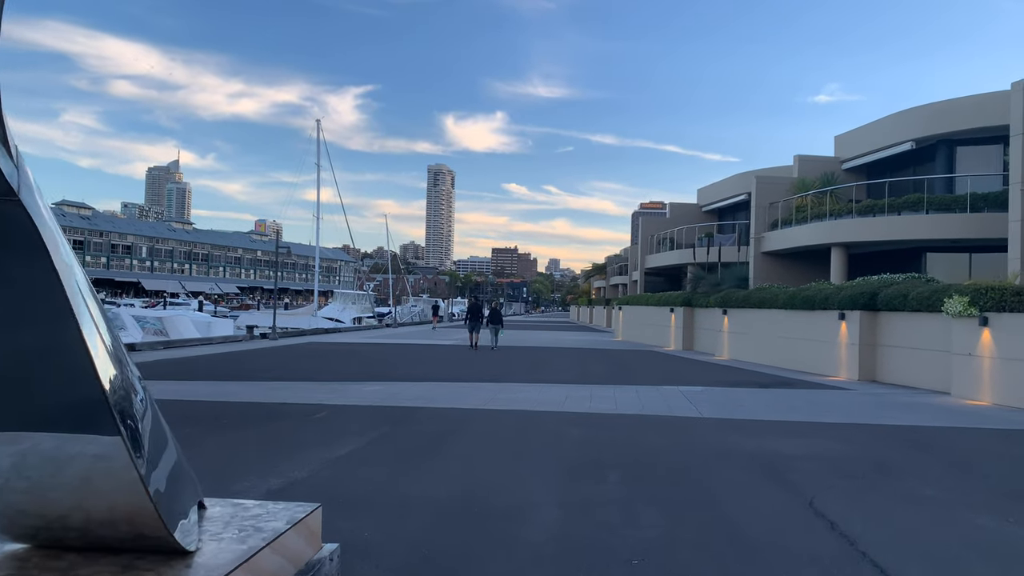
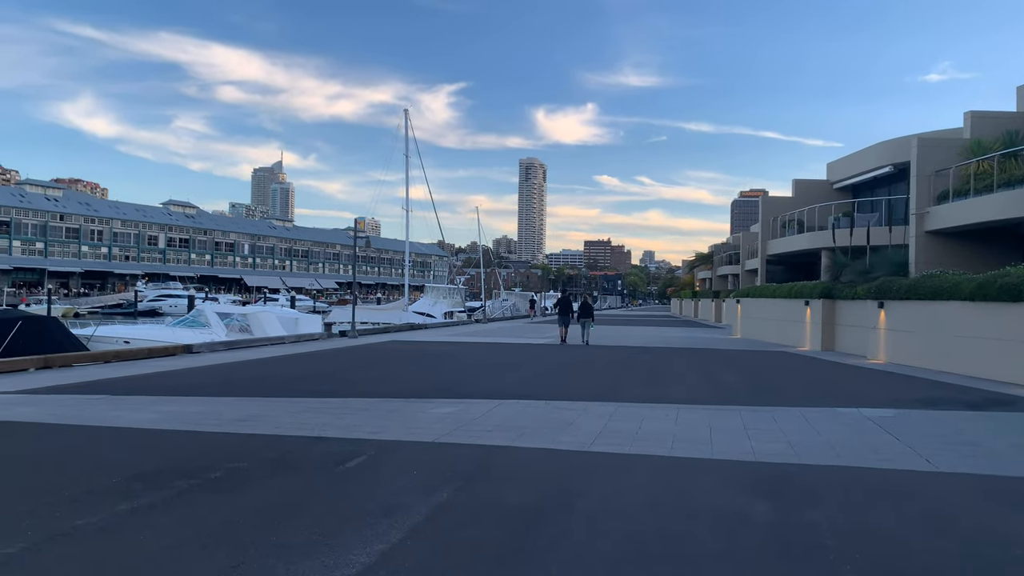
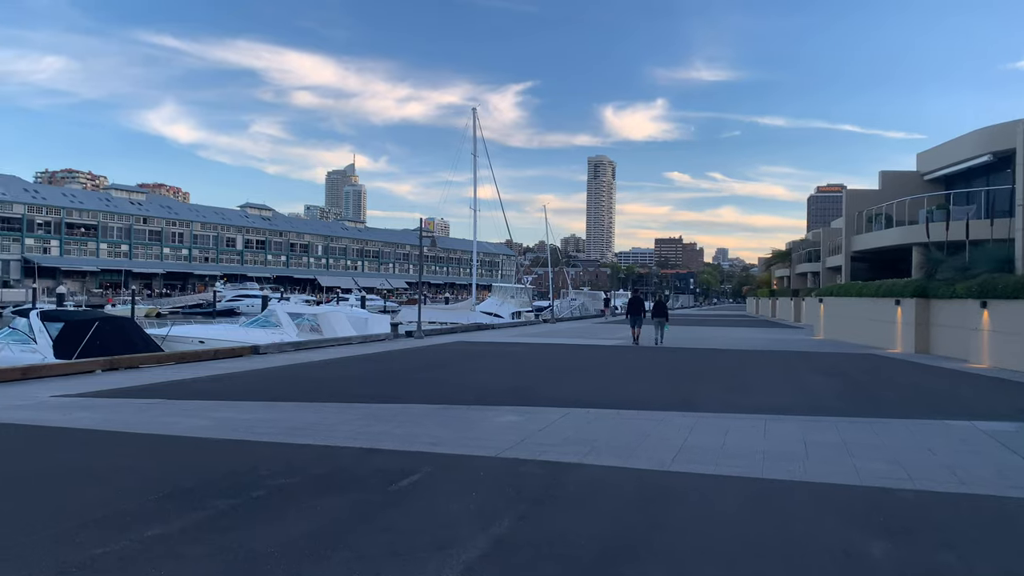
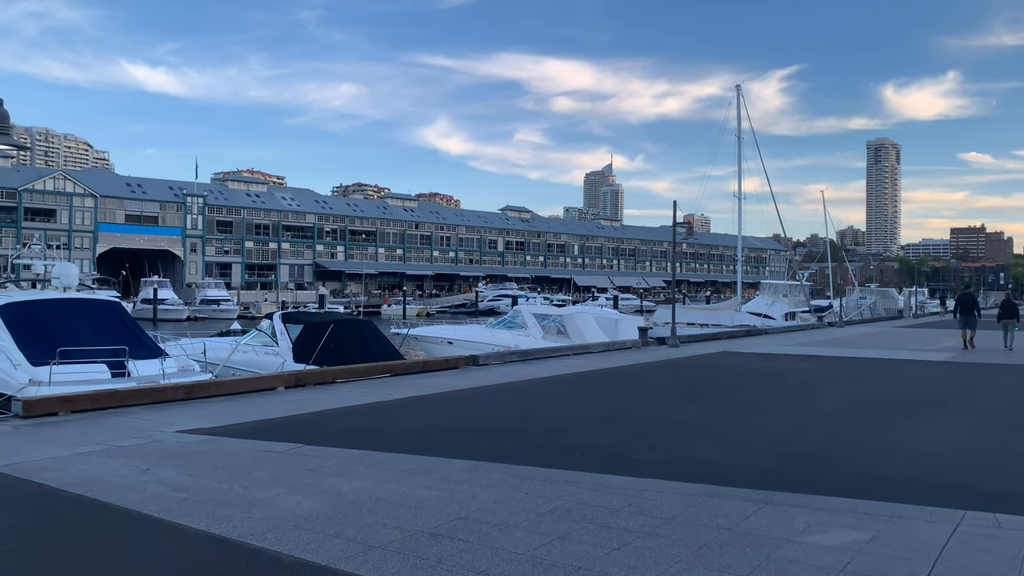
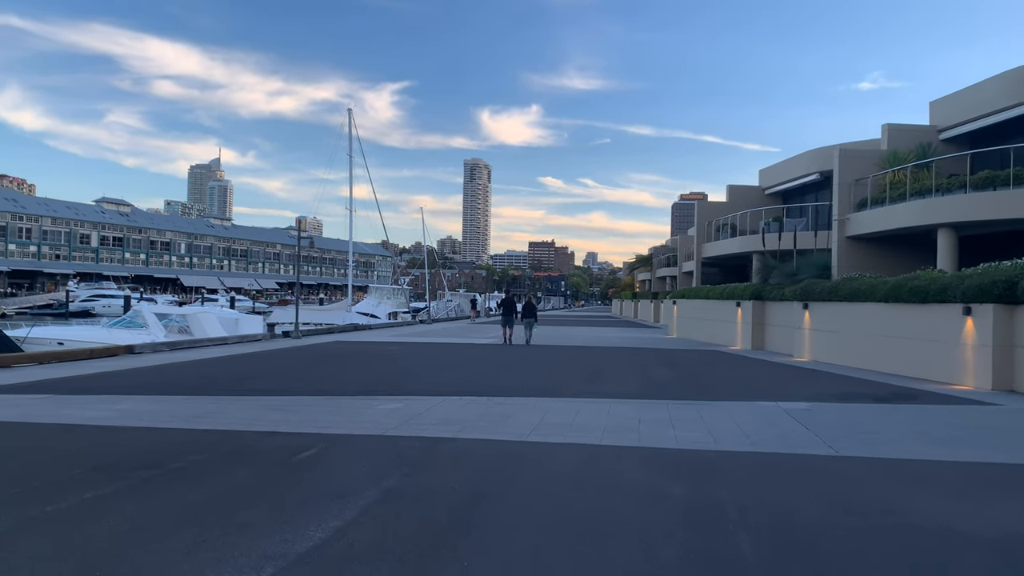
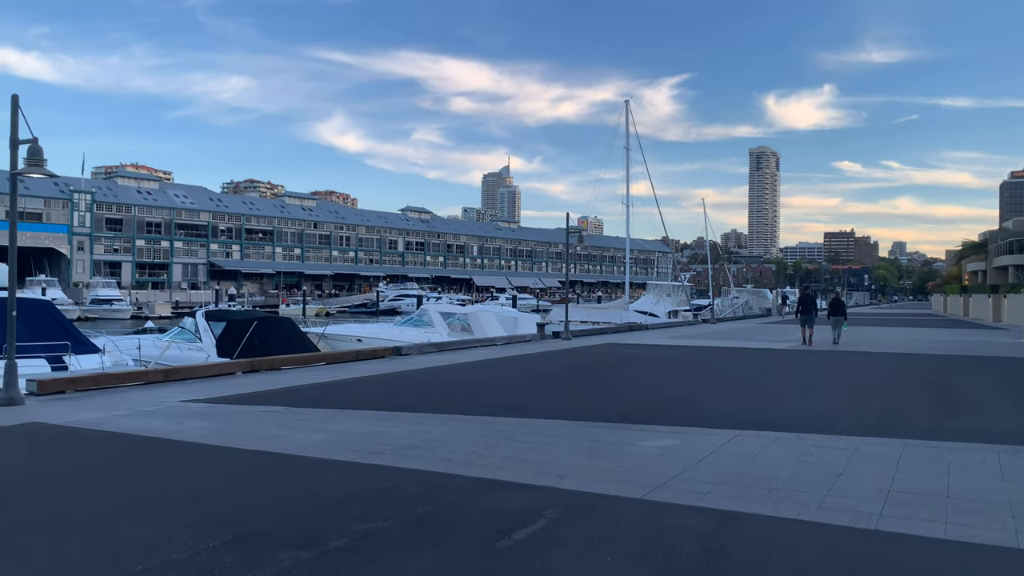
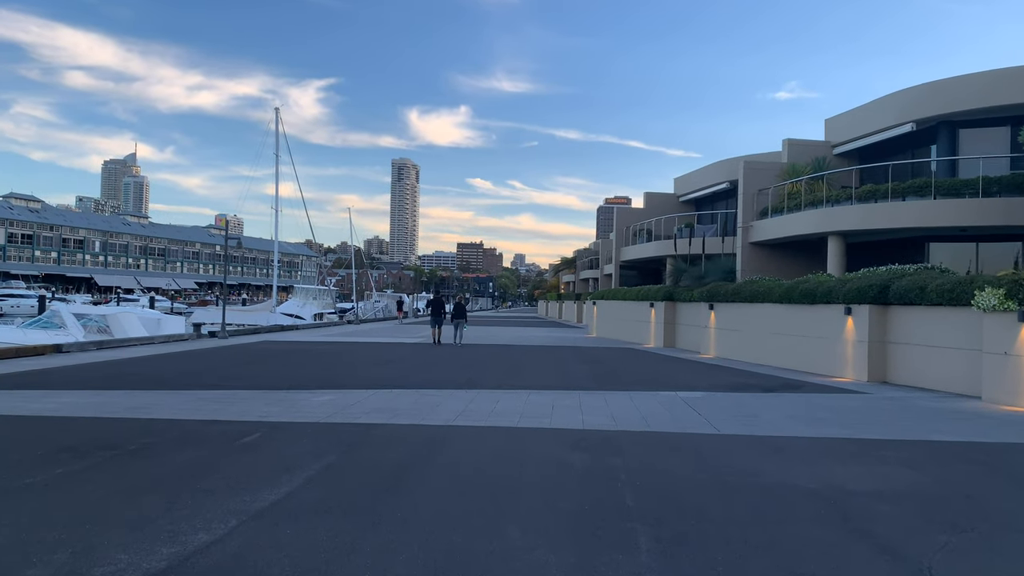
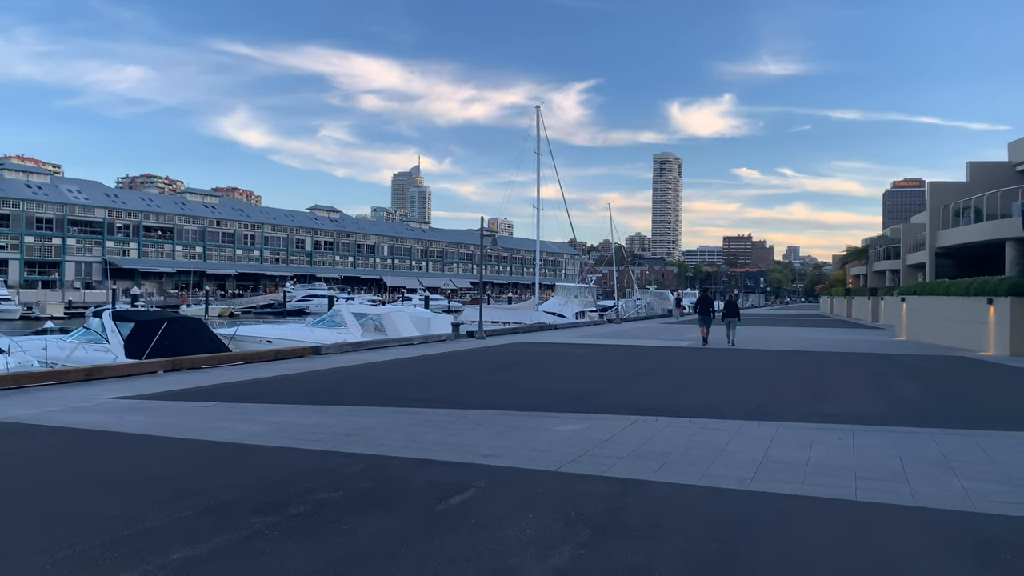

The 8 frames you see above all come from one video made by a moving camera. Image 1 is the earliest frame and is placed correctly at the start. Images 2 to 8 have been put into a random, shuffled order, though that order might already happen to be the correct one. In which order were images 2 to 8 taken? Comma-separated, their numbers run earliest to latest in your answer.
7, 5, 2, 3, 8, 6, 4
